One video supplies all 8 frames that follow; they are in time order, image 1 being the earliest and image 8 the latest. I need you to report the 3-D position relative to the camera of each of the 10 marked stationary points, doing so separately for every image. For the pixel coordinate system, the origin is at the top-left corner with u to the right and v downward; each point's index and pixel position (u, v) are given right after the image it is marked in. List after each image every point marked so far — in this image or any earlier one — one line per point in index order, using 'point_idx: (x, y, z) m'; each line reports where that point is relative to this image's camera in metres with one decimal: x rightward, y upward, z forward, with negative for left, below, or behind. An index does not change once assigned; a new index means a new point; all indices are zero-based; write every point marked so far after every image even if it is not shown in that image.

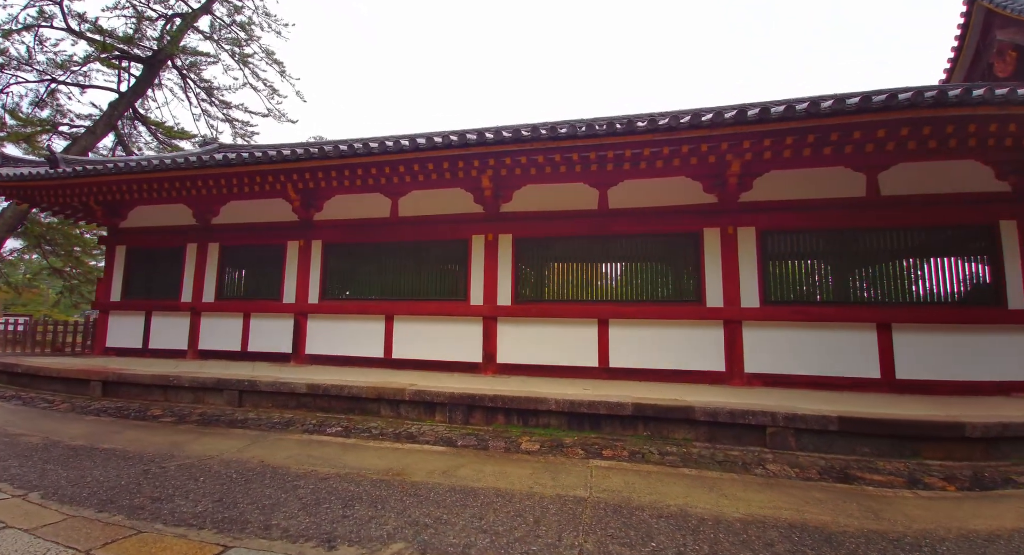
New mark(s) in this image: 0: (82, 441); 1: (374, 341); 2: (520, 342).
0: (-3.2, -1.2, +3.3) m
1: (-1.8, -0.8, +5.9) m
2: (+0.1, -0.8, +5.5) m
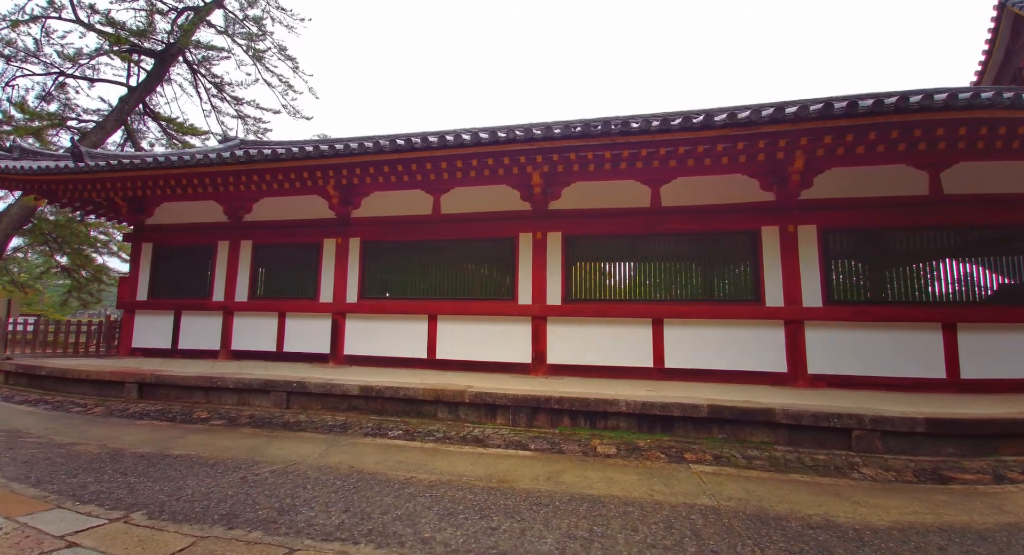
0: (-2.5, -1.2, +3.2) m
1: (-1.2, -0.8, +5.8) m
2: (+0.7, -0.8, +5.4) m
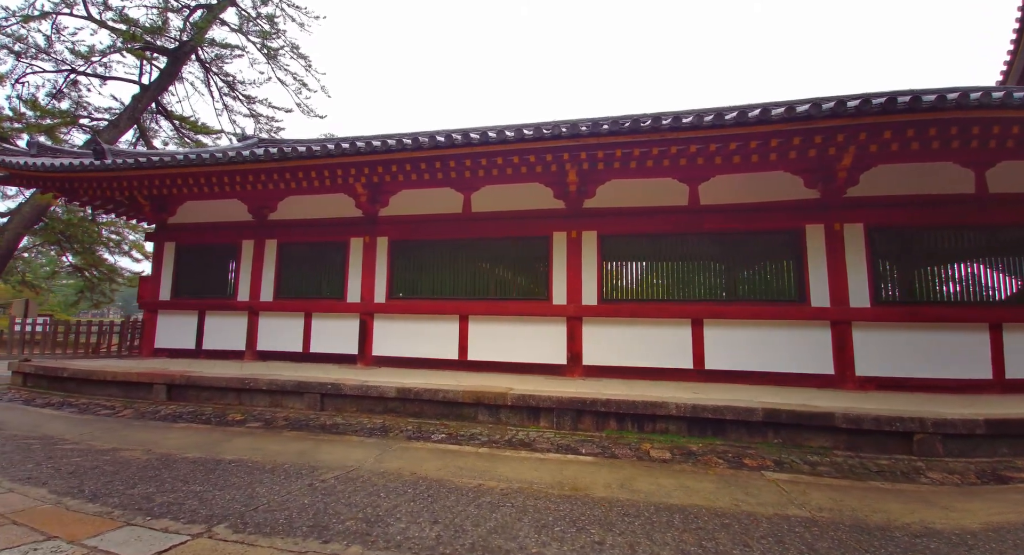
0: (-2.1, -1.2, +3.1) m
1: (-0.8, -0.8, +5.7) m
2: (+1.1, -0.8, +5.3) m
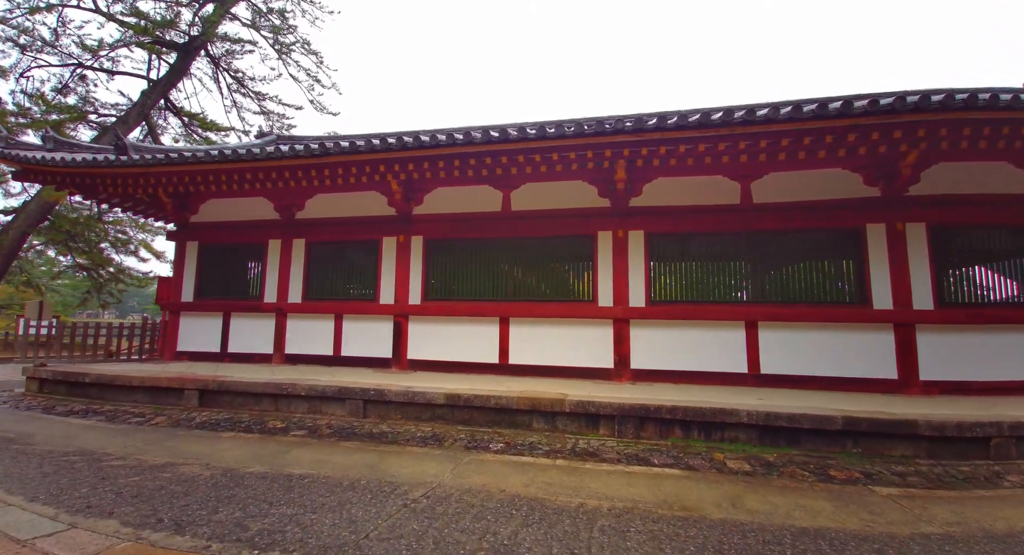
0: (-1.6, -1.2, +2.8) m
1: (-0.3, -0.8, +5.5) m
2: (+1.6, -0.8, +5.1) m
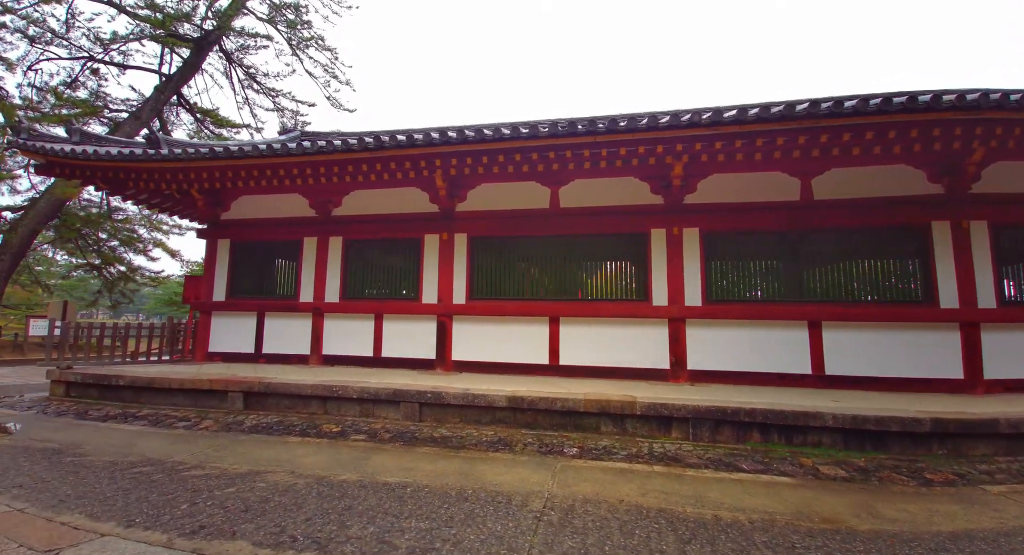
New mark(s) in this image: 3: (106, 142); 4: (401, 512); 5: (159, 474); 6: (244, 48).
0: (-1.0, -1.2, +2.7) m
1: (+0.3, -0.8, +5.3) m
2: (+2.2, -0.8, +5.0) m
3: (-5.4, +1.8, +6.0) m
4: (-0.5, -1.1, +2.0) m
5: (-2.0, -1.1, +2.6) m
6: (-7.2, +6.1, +12.0) m
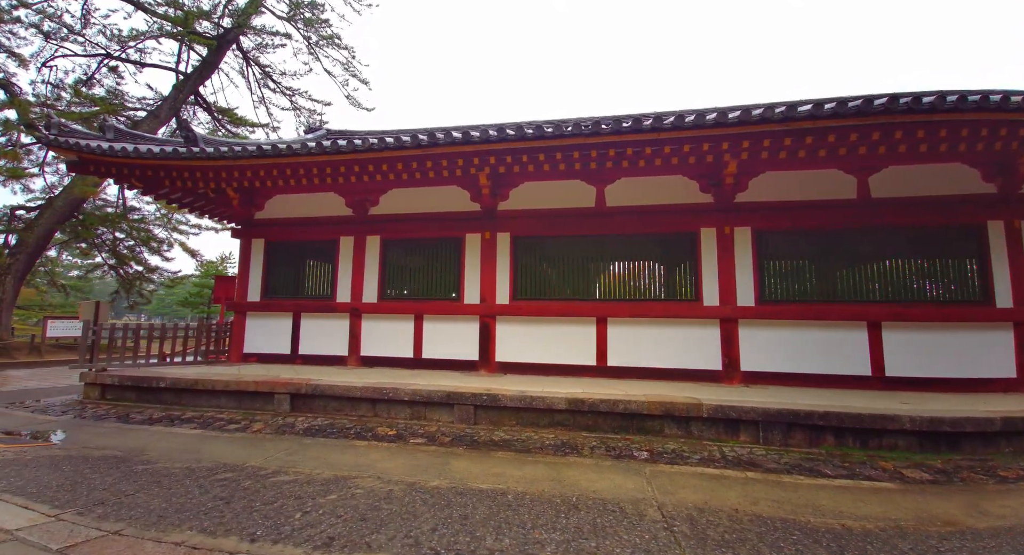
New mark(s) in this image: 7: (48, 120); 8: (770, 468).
0: (-0.4, -1.2, +2.6) m
1: (+0.8, -0.8, +5.3) m
2: (+2.8, -0.8, +4.9) m
3: (-4.9, +1.8, +5.9) m
4: (0.0, -1.1, +1.9) m
5: (-1.5, -1.1, +2.5) m
6: (-6.6, +6.1, +11.9) m
7: (-5.6, +1.9, +5.4) m
8: (+1.9, -1.4, +3.3) m
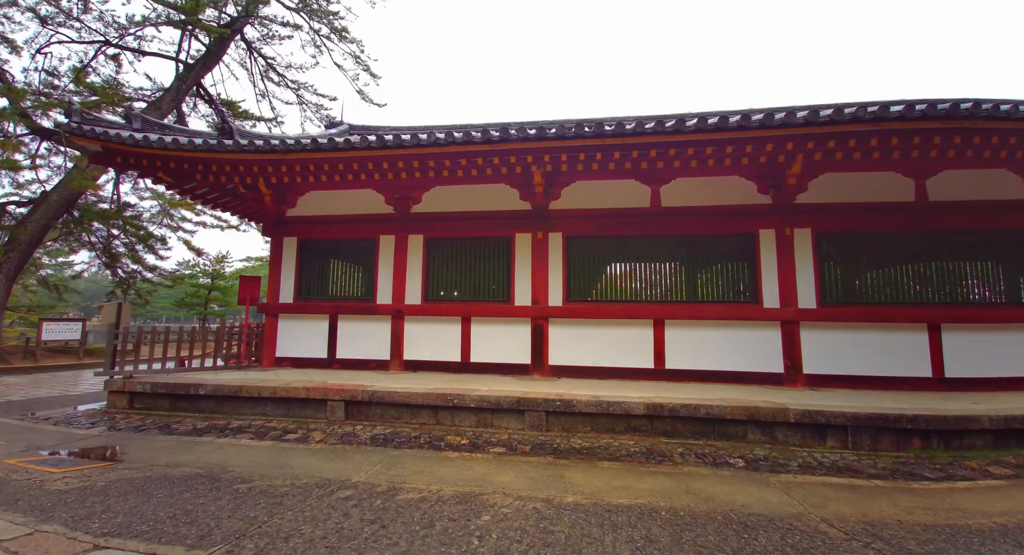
0: (+0.3, -1.2, +2.4) m
1: (+1.5, -0.8, +5.2) m
2: (+3.4, -0.8, +4.9) m
3: (-4.2, +1.8, +5.5) m
4: (+0.8, -1.1, +1.8) m
5: (-0.7, -1.1, +2.3) m
6: (-6.3, +6.1, +11.4) m
7: (-5.0, +1.9, +5.0) m
8: (+2.6, -1.4, +3.3) m
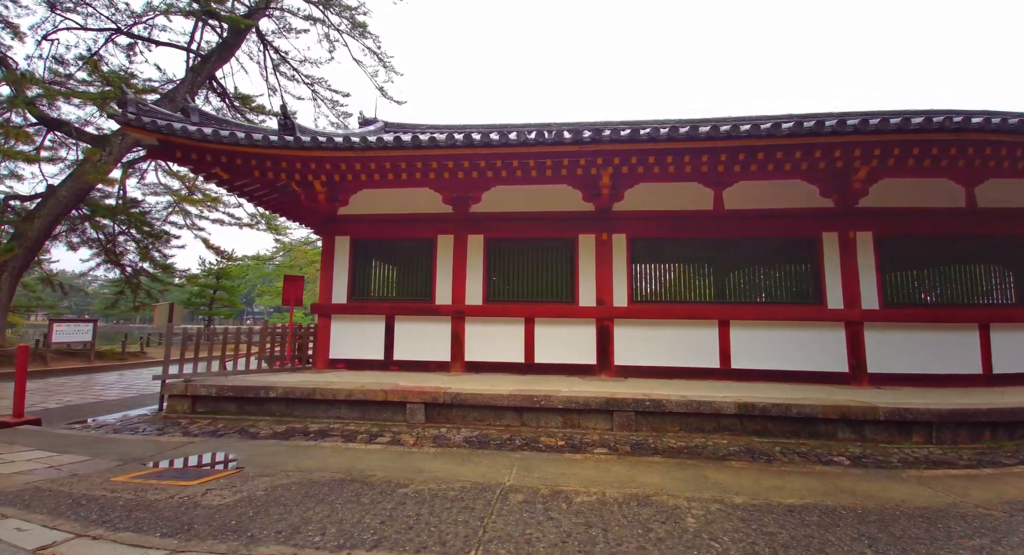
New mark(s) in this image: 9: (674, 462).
0: (+1.2, -1.2, +2.5) m
1: (+2.2, -0.8, +5.2) m
2: (+4.2, -0.8, +5.0) m
3: (-3.5, +1.8, +5.3) m
4: (+1.8, -1.1, +1.9) m
5: (+0.2, -1.1, +2.2) m
6: (-5.7, +6.1, +11.1) m
7: (-4.2, +1.9, +4.8) m
8: (+3.5, -1.4, +3.4) m
9: (+1.2, -1.3, +3.1) m
